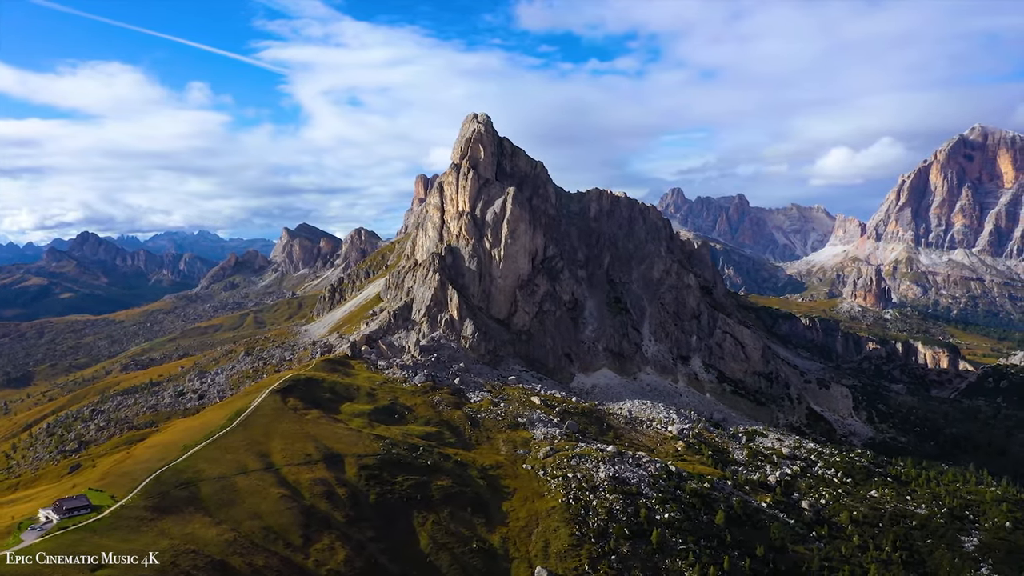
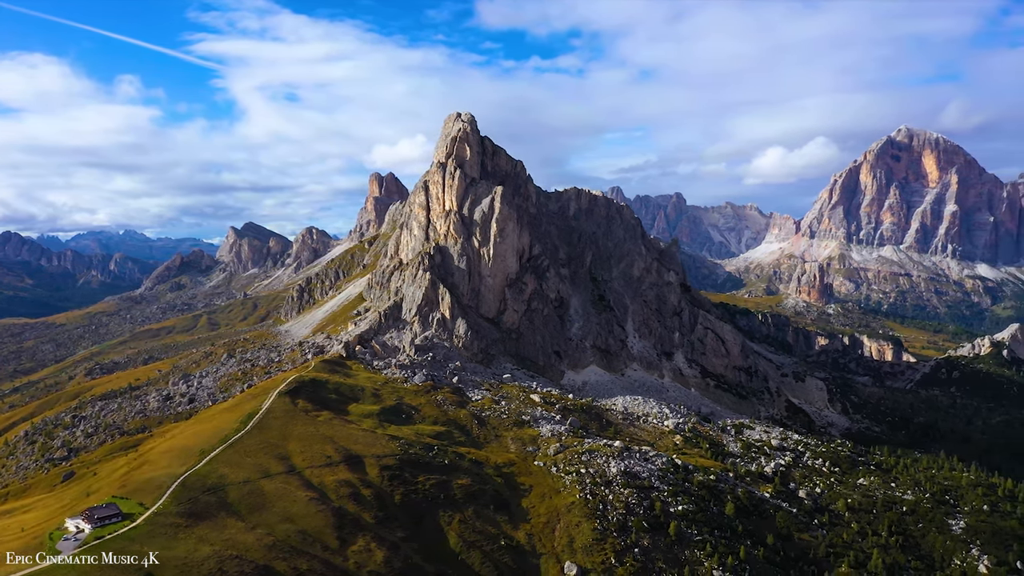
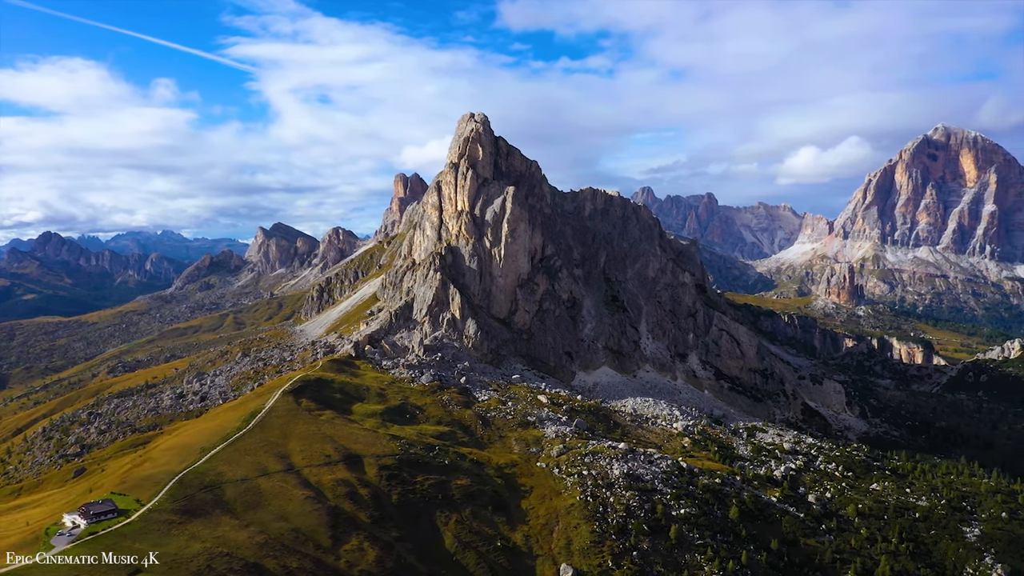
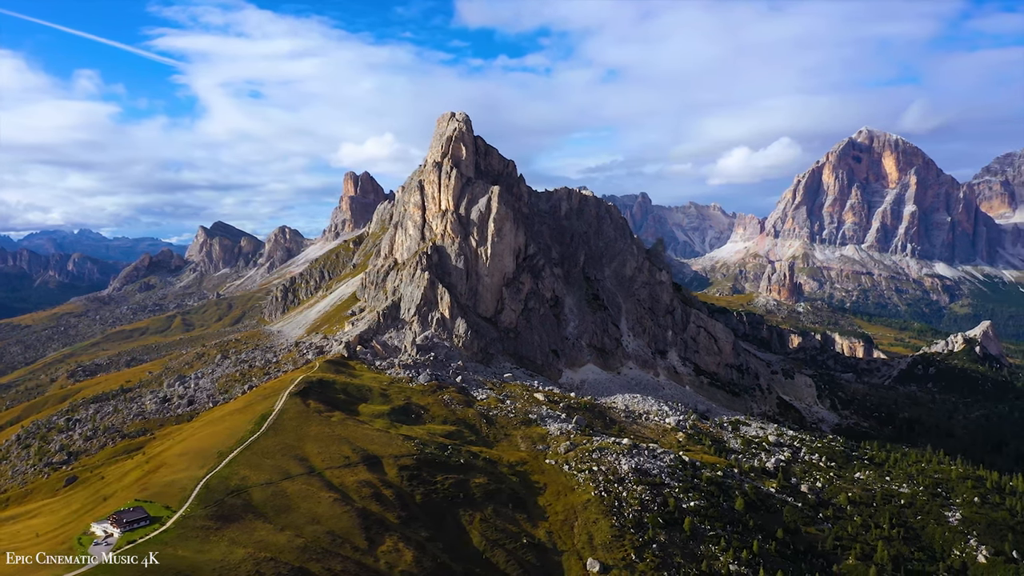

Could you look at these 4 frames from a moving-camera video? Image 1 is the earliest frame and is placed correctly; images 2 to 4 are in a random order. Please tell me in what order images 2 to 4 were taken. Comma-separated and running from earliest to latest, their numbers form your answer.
3, 2, 4
